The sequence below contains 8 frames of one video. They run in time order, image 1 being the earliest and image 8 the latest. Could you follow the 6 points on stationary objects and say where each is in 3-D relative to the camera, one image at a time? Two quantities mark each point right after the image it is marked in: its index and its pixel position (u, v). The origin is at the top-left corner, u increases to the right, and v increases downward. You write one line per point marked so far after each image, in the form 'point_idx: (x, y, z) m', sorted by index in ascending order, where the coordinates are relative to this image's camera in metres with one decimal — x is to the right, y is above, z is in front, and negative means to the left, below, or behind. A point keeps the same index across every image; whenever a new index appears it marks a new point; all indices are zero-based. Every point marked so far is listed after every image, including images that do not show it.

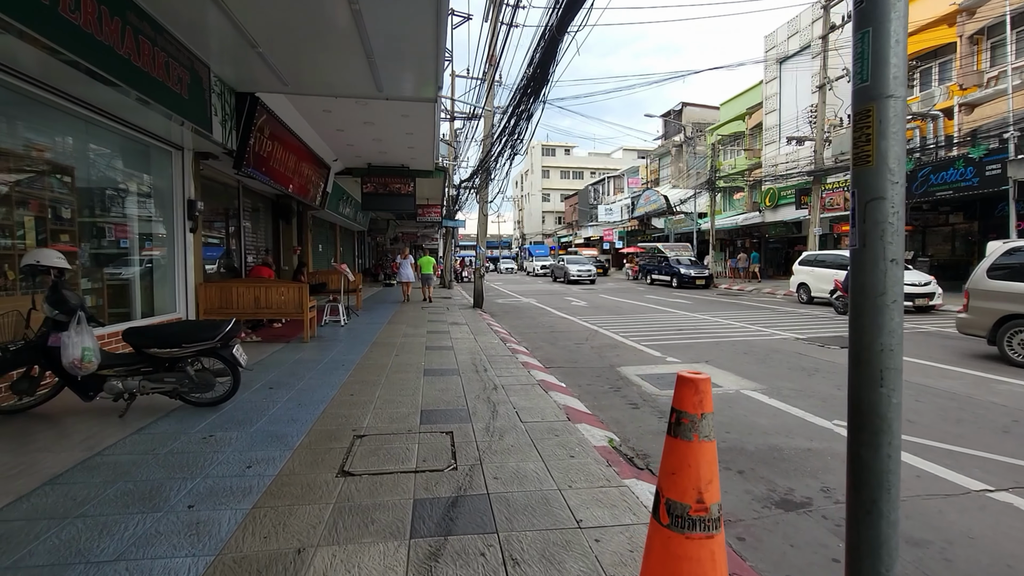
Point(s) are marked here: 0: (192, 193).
0: (-4.7, +1.4, +7.8) m
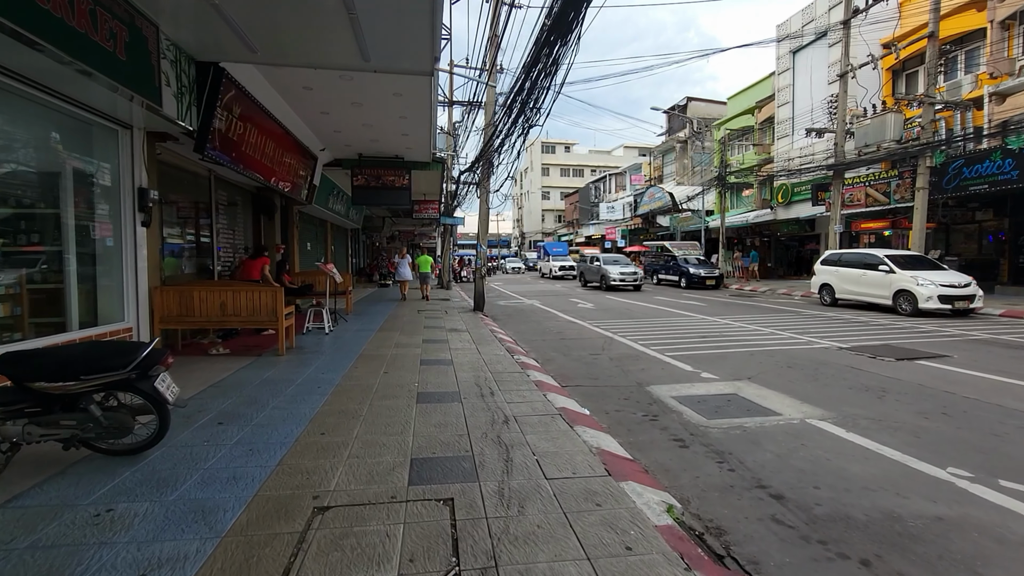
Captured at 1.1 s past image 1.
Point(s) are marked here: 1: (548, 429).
0: (-4.6, +1.3, +6.6) m
1: (+0.3, -1.1, +4.2) m
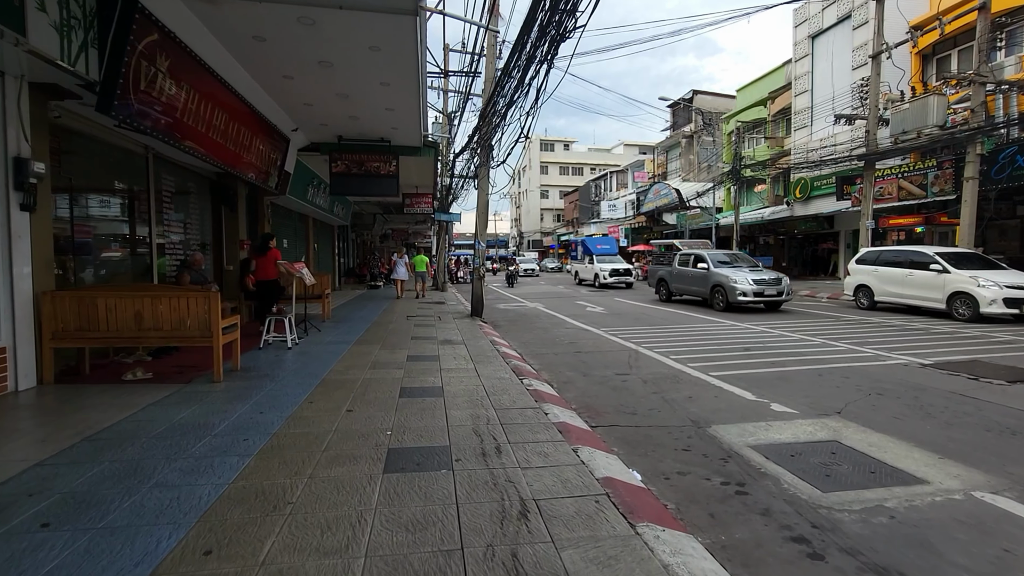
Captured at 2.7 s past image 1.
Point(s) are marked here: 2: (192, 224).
0: (-4.5, +1.3, +4.9) m
1: (+0.4, -1.2, +2.5) m
2: (-5.6, +1.1, +9.3) m
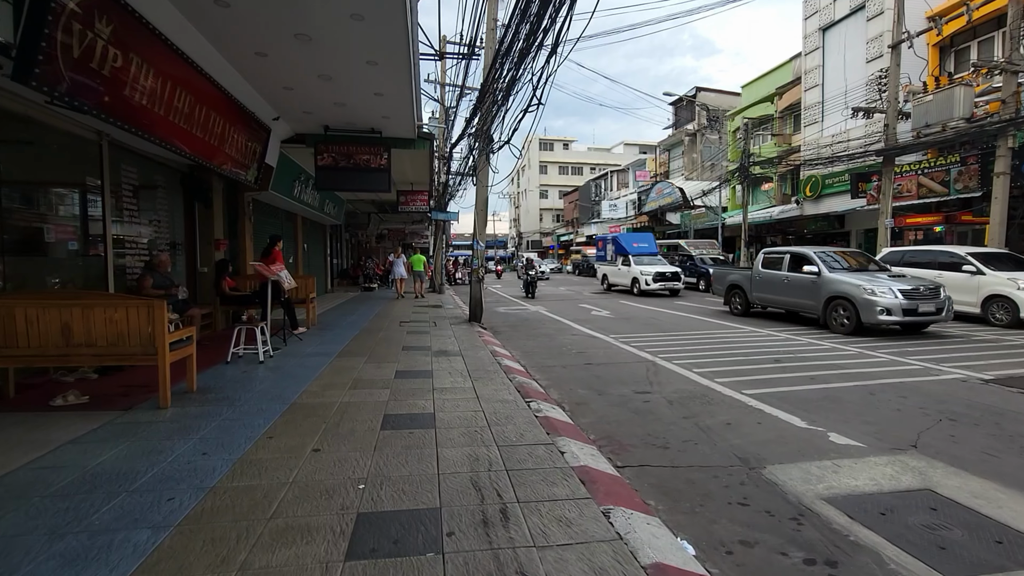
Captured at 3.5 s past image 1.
0: (-4.4, +1.2, +4.1) m
1: (+0.5, -1.2, +1.6) m
2: (-5.5, +1.0, +8.4) m
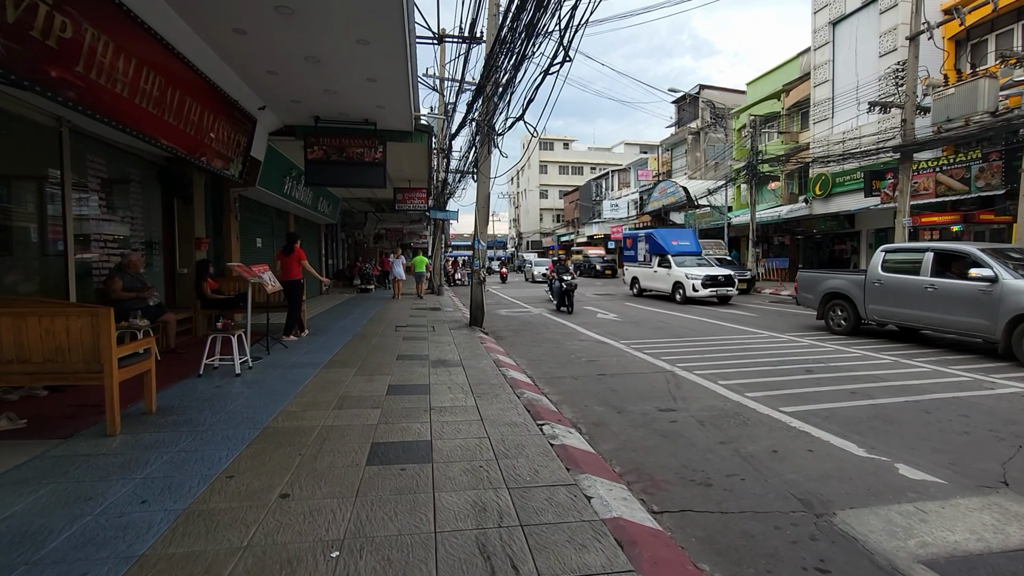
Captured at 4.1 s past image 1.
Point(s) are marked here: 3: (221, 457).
0: (-4.3, +1.2, +3.4) m
1: (+0.5, -1.2, +1.0) m
2: (-5.5, +1.0, +7.7) m
3: (-1.9, -1.1, +3.4) m
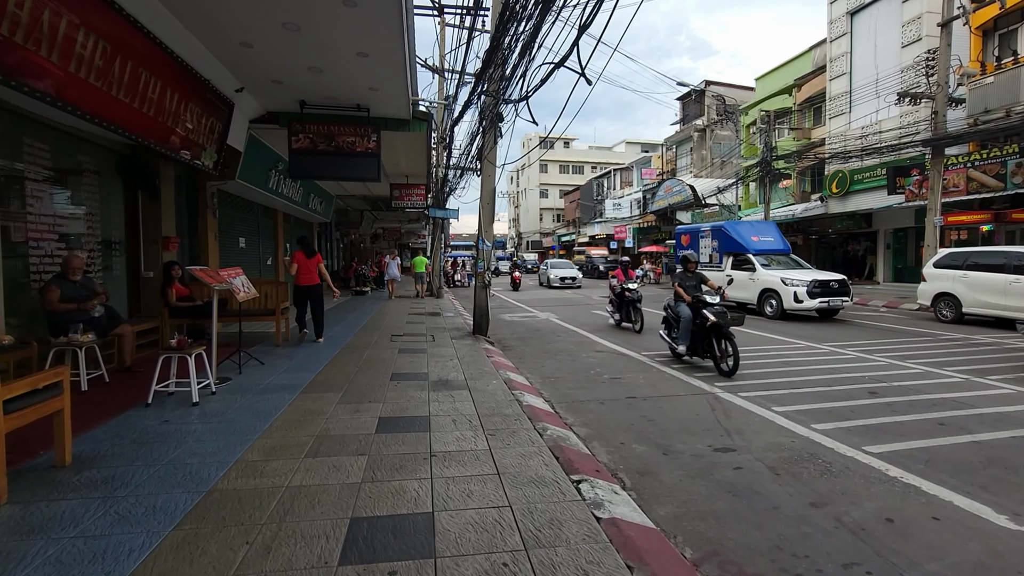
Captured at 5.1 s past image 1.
0: (-4.2, +1.1, +2.3) m
1: (+0.7, -1.3, 0.0) m
2: (-5.3, +0.9, +6.7) m
3: (-1.7, -1.2, +2.4) m
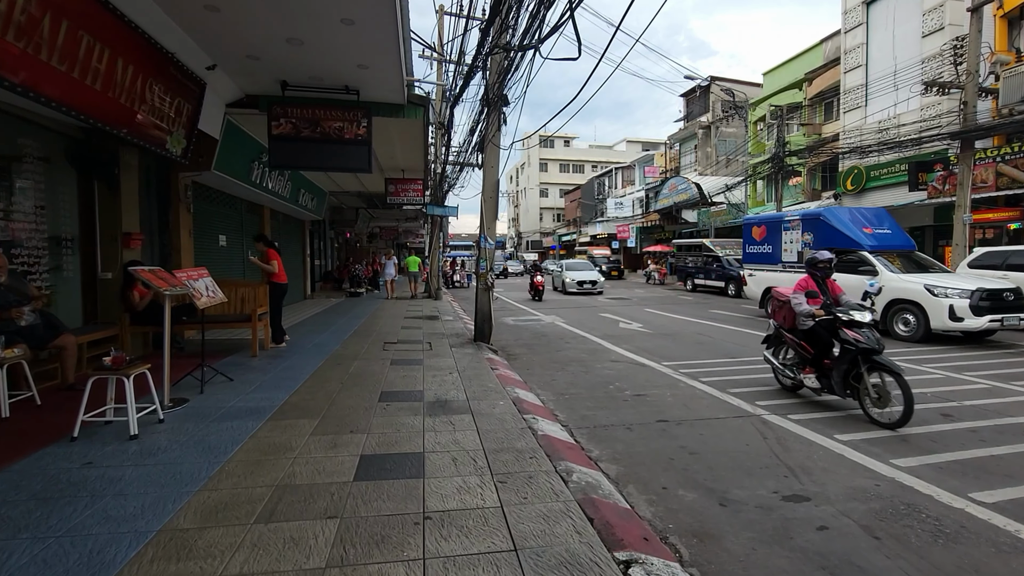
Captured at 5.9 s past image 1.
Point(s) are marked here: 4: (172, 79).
0: (-4.1, +1.1, +1.5) m
1: (+0.8, -1.4, -0.9) m
2: (-5.2, +0.9, +5.8) m
3: (-1.6, -1.2, +1.5) m
4: (-4.1, +2.5, +6.4) m
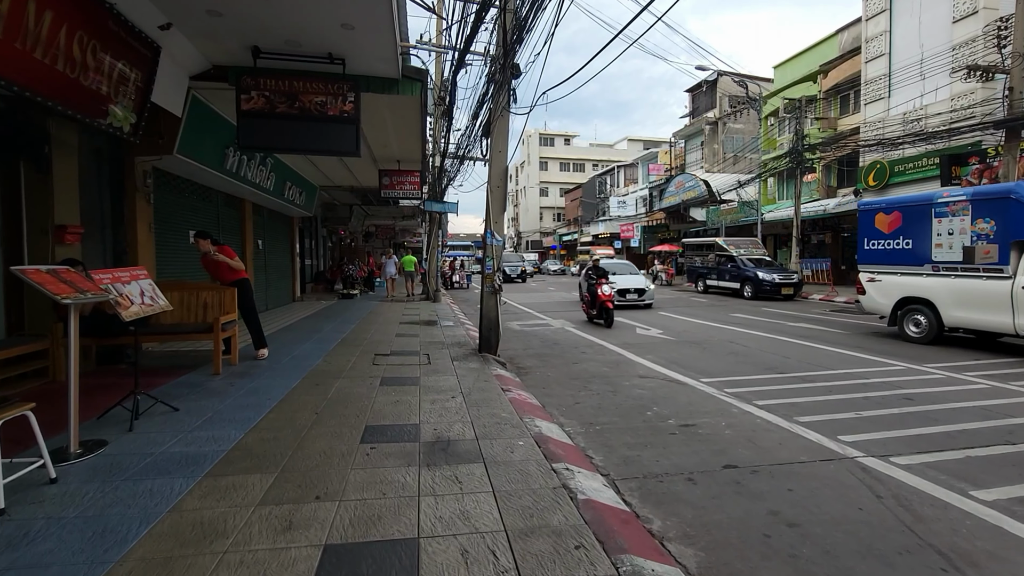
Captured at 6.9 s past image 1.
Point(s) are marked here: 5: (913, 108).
0: (-3.9, +1.0, +0.3) m
1: (+1.0, -1.4, -2.1) m
2: (-5.1, +0.8, +4.6) m
3: (-1.4, -1.2, +0.4) m
4: (-4.0, +2.5, +5.2) m
5: (+13.5, +6.1, +17.9) m
